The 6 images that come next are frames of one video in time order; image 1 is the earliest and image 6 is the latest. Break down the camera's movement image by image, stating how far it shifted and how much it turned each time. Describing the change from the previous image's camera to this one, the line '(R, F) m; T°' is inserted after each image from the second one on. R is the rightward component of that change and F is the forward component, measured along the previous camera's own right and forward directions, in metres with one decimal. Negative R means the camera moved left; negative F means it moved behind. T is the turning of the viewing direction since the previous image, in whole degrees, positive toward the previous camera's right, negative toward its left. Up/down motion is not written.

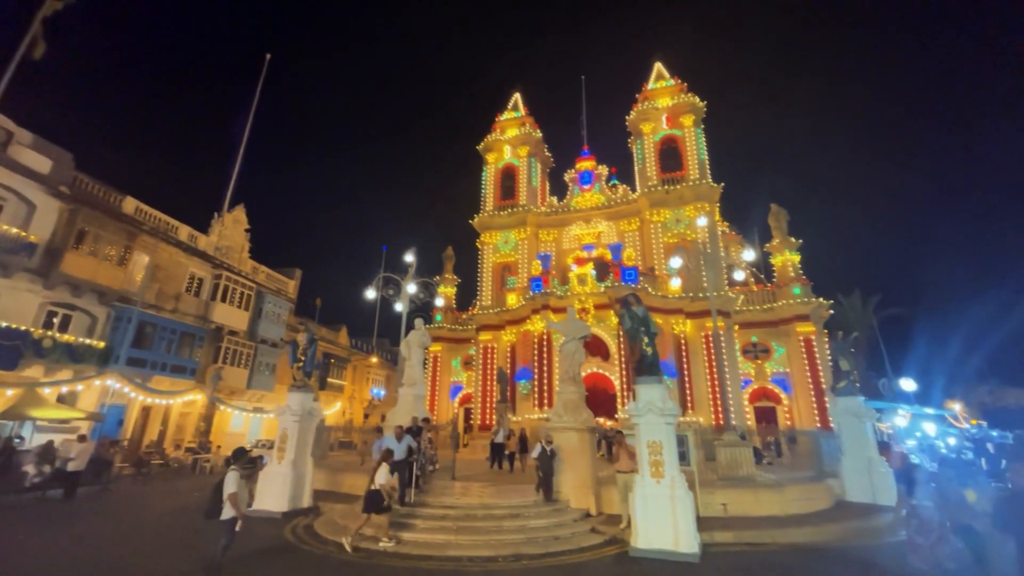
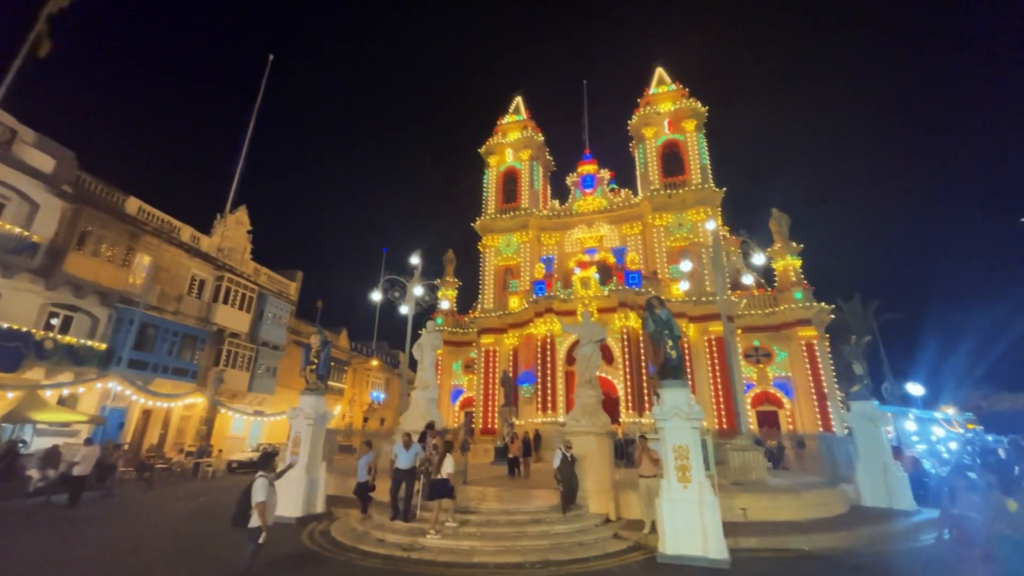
(-0.5, +0.1) m; +1°
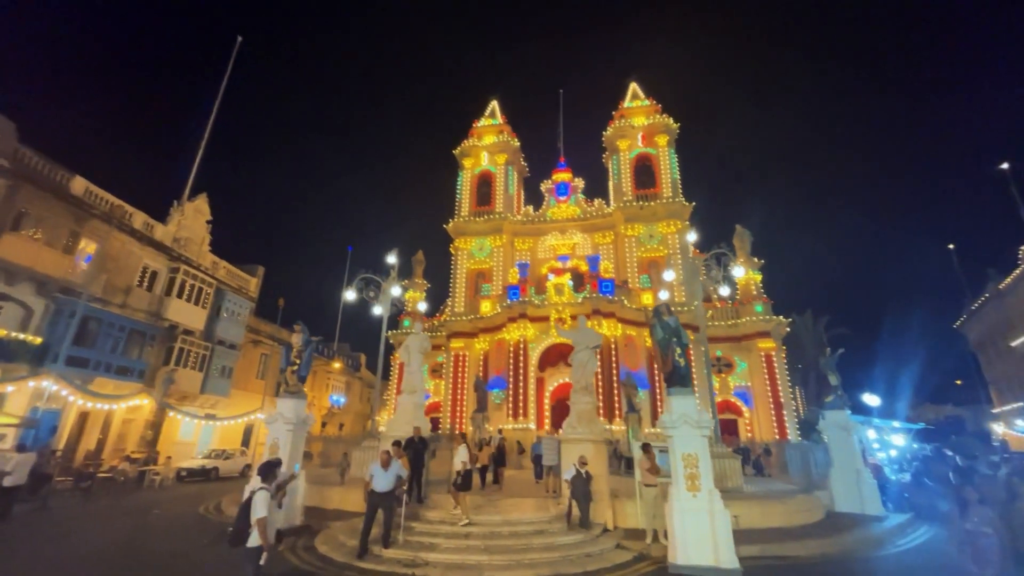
(-0.9, +0.3) m; +5°
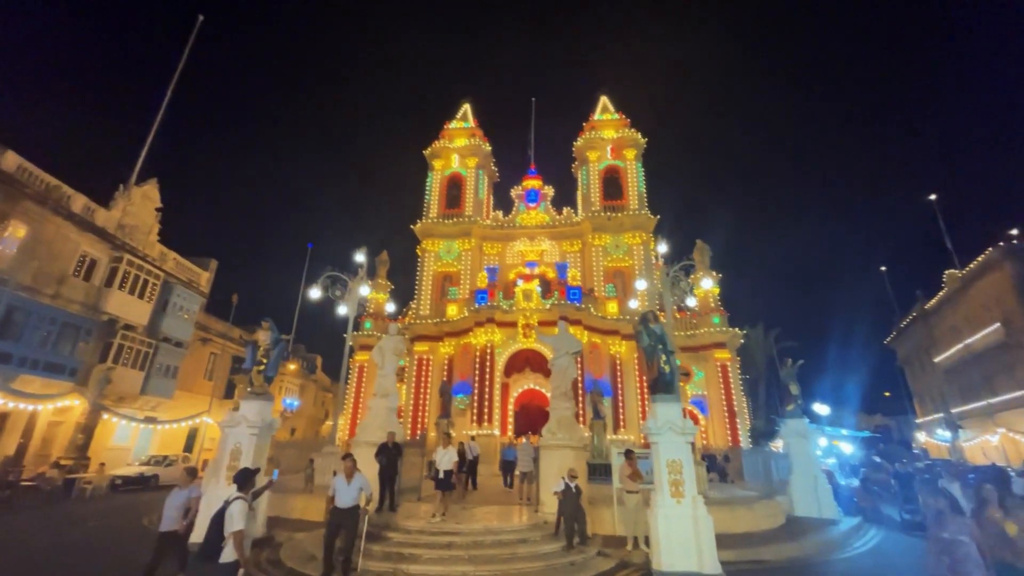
(-0.6, +0.2) m; +5°
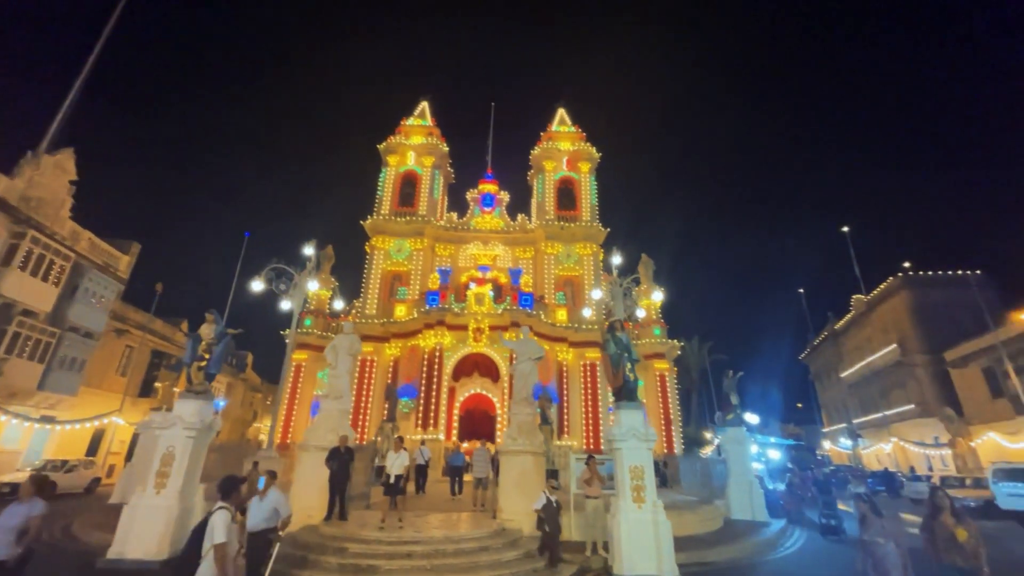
(-0.6, +0.1) m; +7°
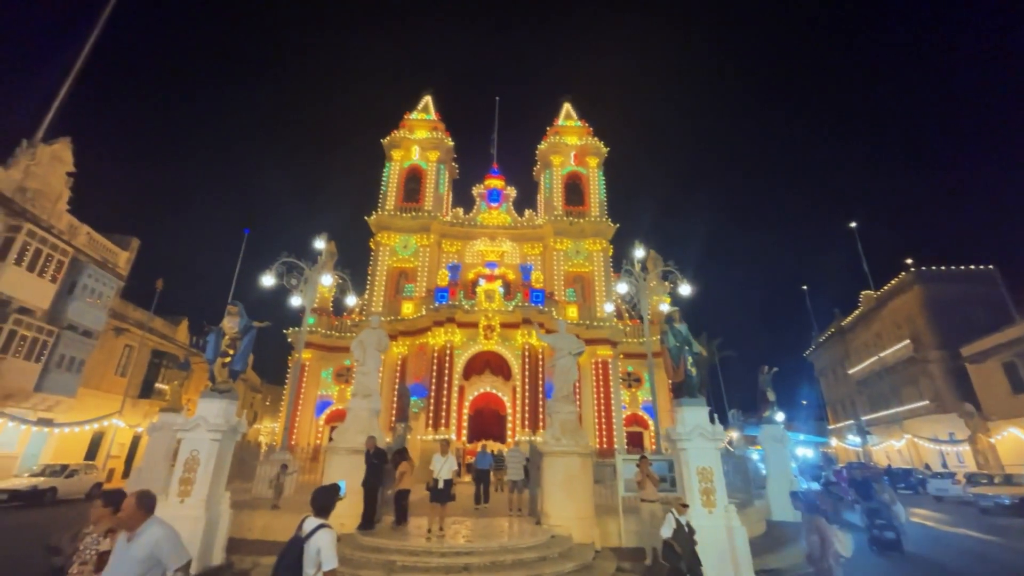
(-1.0, +0.7) m; +1°
